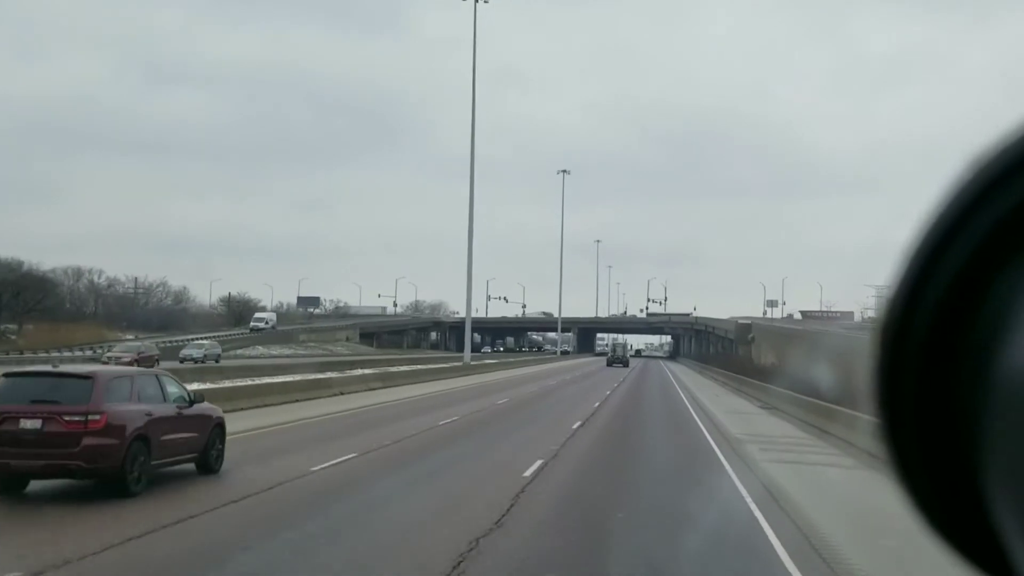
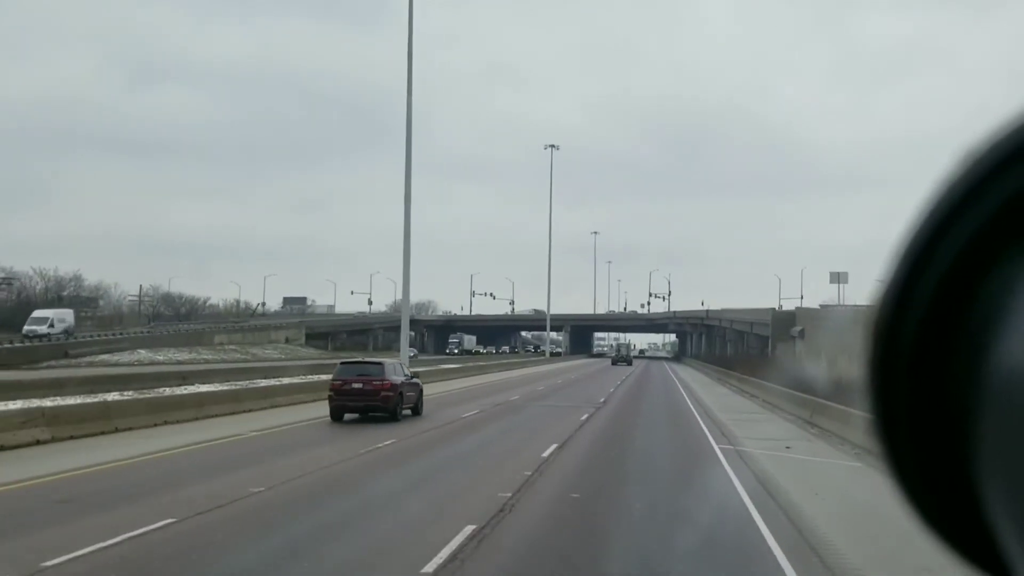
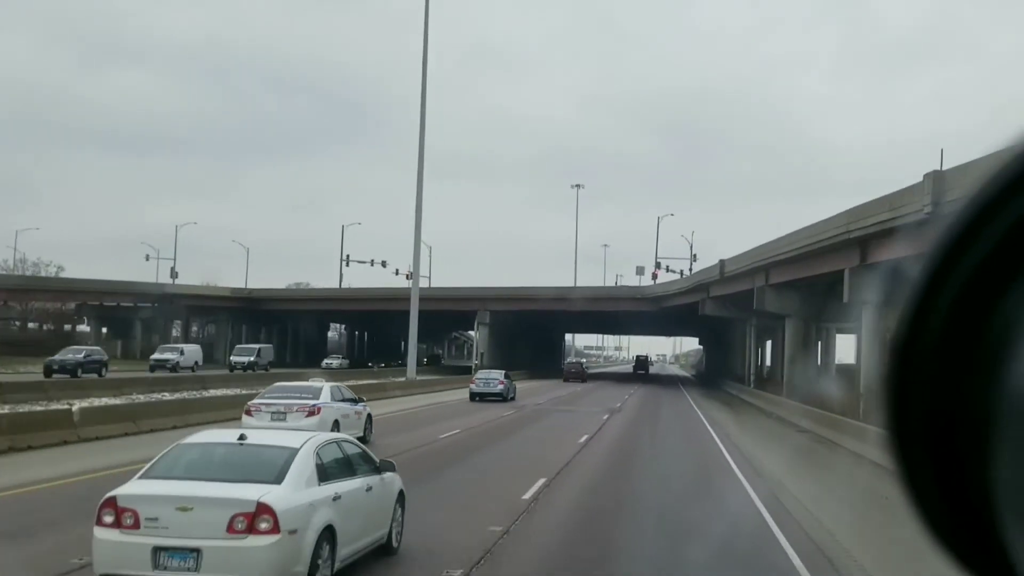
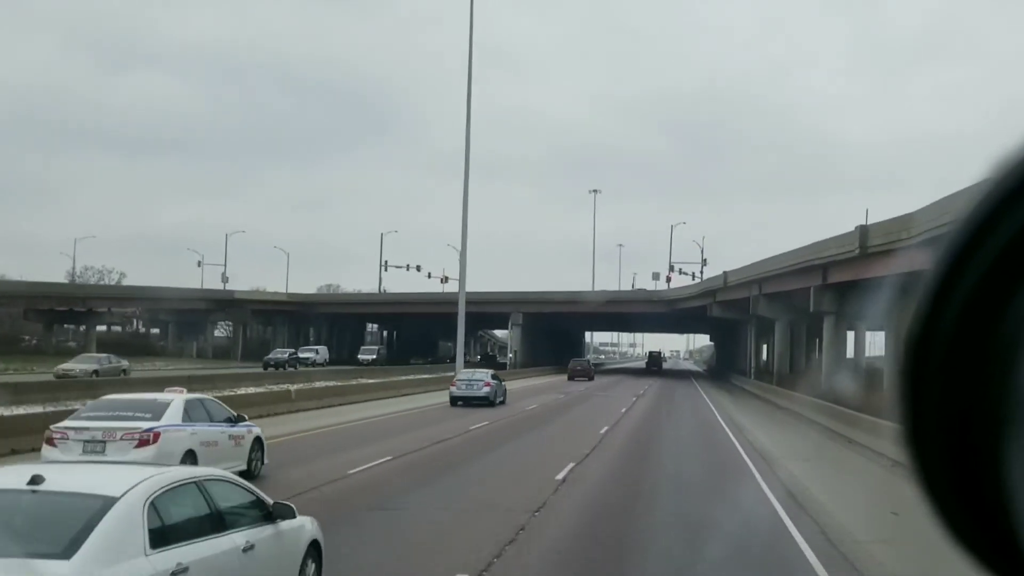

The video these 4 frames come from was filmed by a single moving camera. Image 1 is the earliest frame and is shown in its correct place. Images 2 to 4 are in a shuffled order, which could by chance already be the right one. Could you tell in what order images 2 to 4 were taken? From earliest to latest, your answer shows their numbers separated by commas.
2, 4, 3
